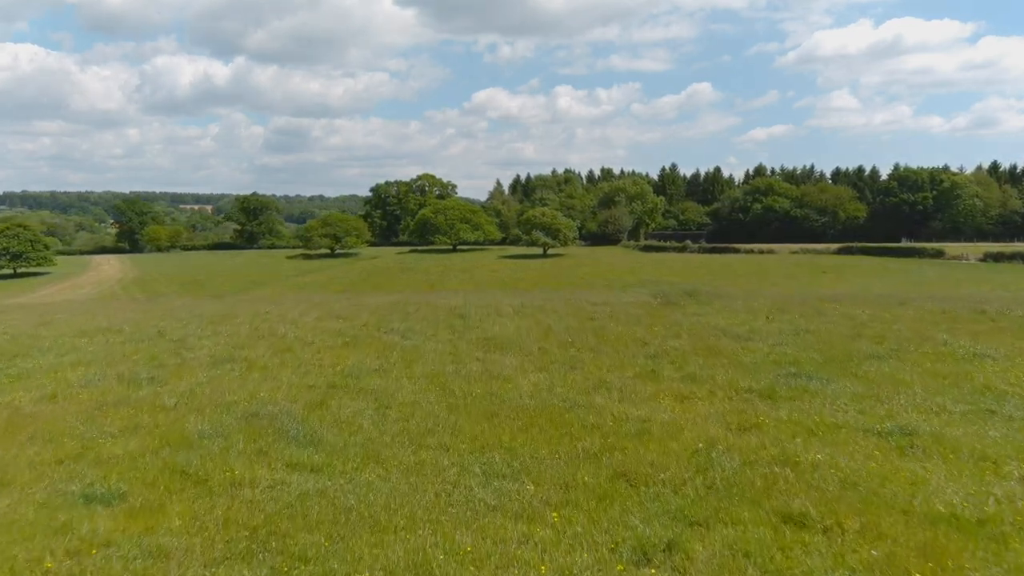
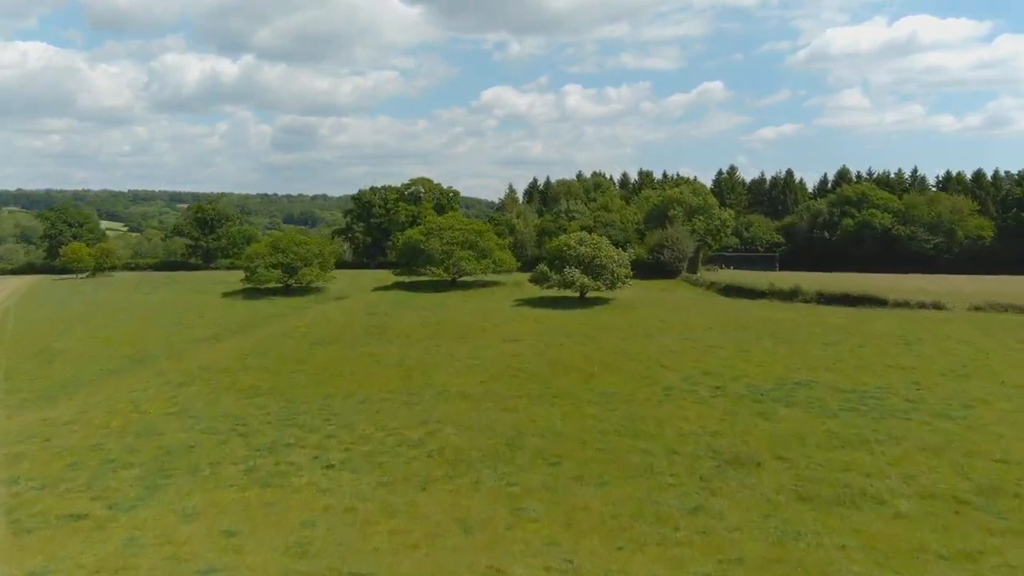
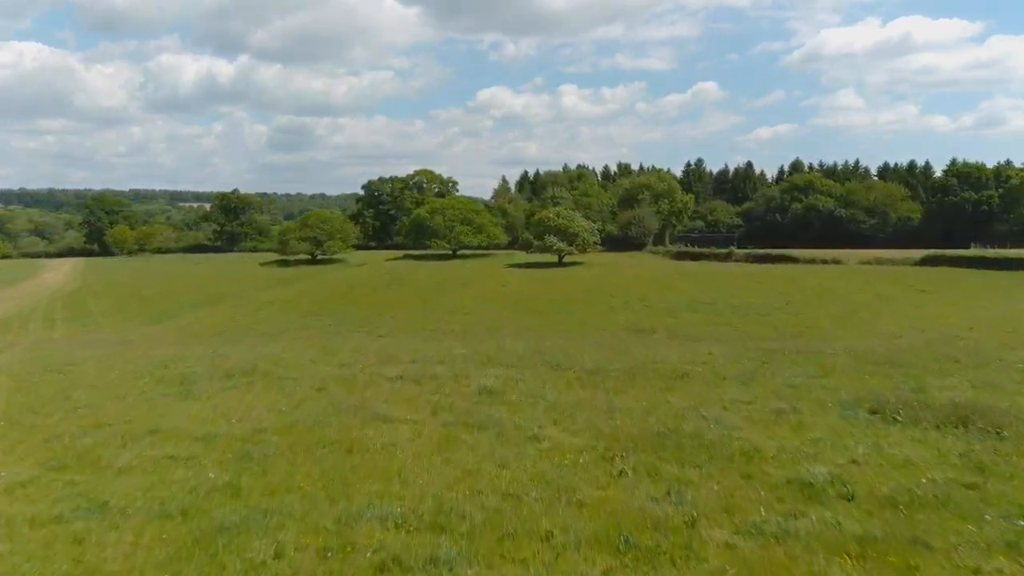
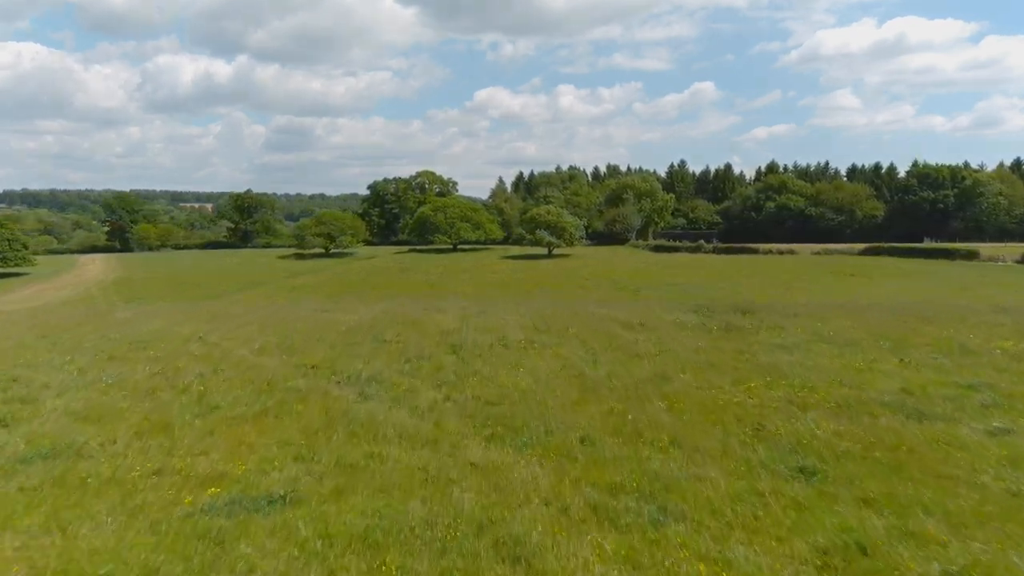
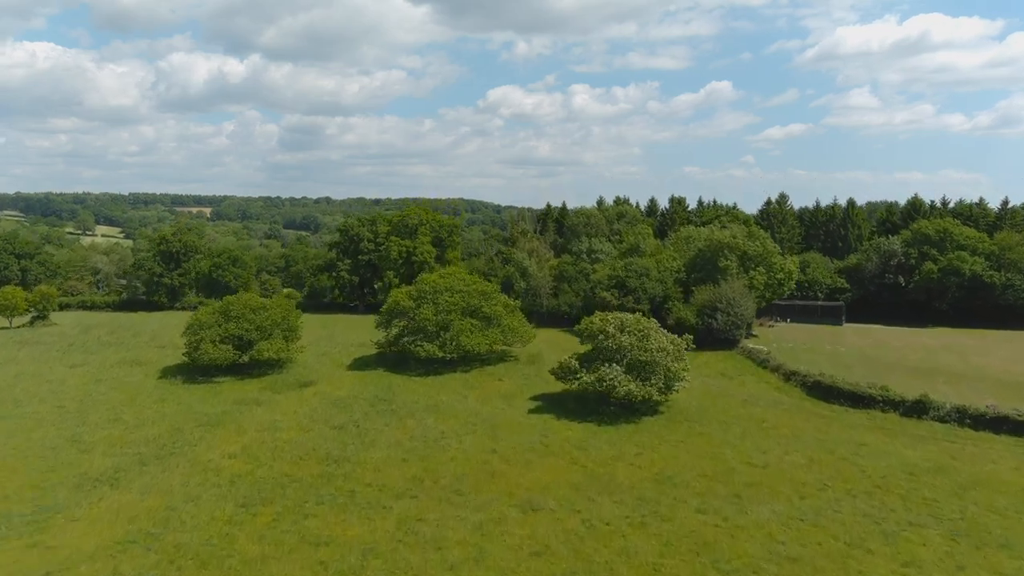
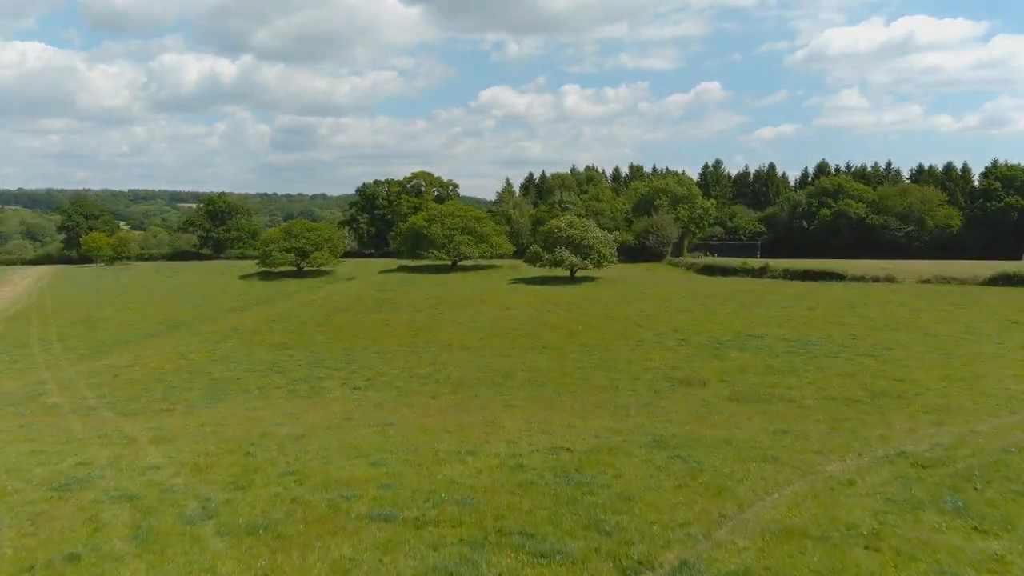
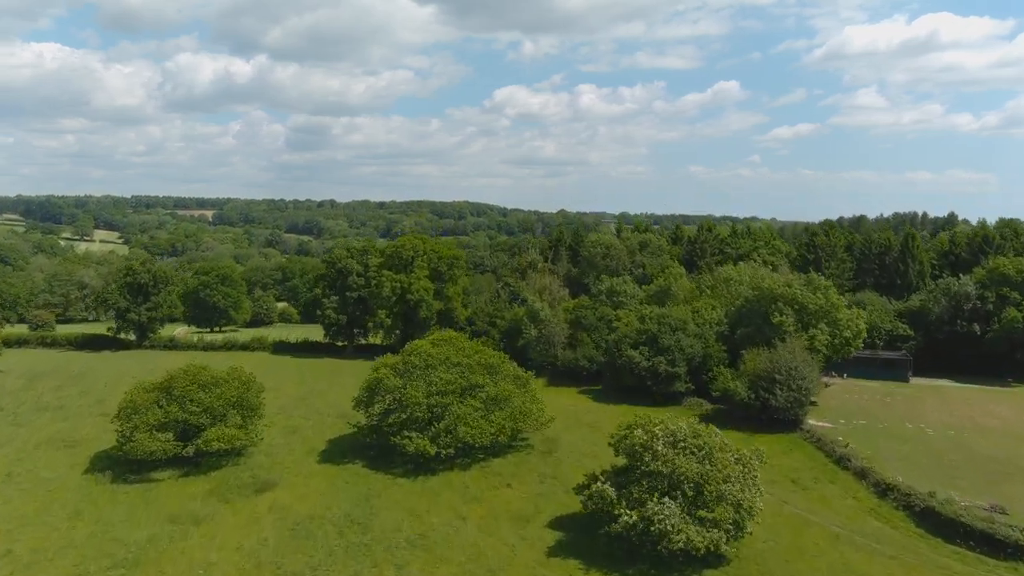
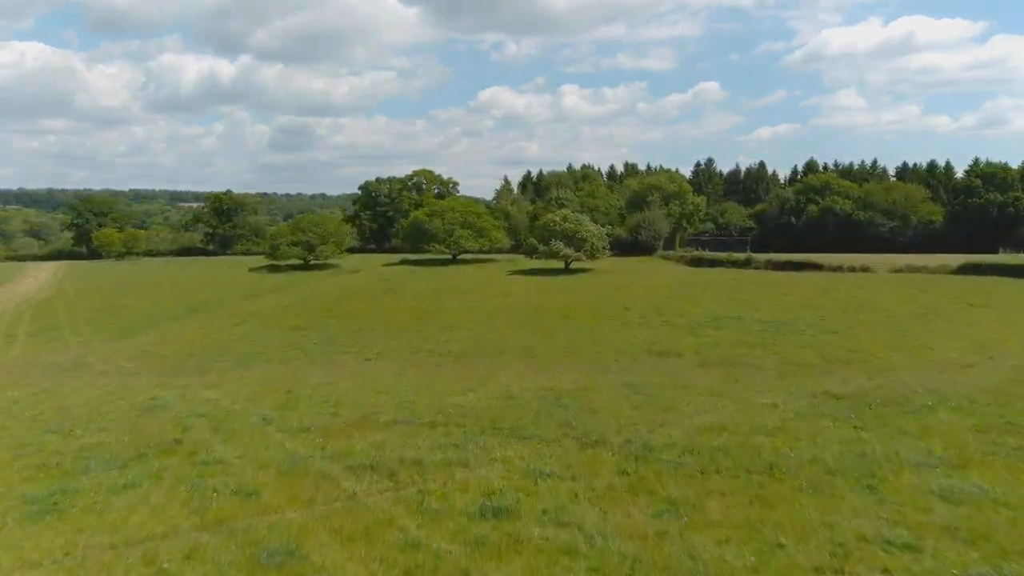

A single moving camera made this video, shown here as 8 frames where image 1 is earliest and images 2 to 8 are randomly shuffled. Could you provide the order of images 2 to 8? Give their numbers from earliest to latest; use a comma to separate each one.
4, 3, 8, 6, 2, 5, 7
